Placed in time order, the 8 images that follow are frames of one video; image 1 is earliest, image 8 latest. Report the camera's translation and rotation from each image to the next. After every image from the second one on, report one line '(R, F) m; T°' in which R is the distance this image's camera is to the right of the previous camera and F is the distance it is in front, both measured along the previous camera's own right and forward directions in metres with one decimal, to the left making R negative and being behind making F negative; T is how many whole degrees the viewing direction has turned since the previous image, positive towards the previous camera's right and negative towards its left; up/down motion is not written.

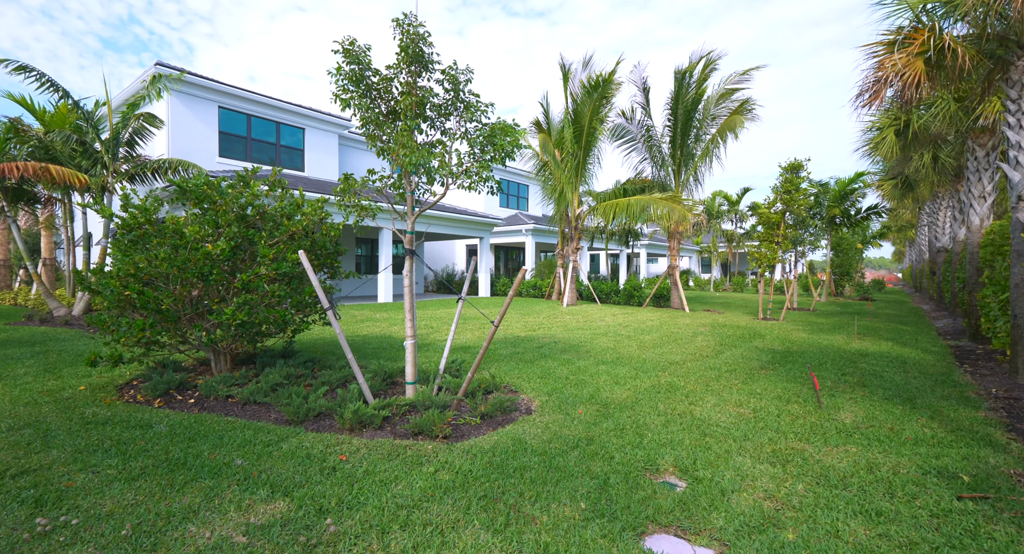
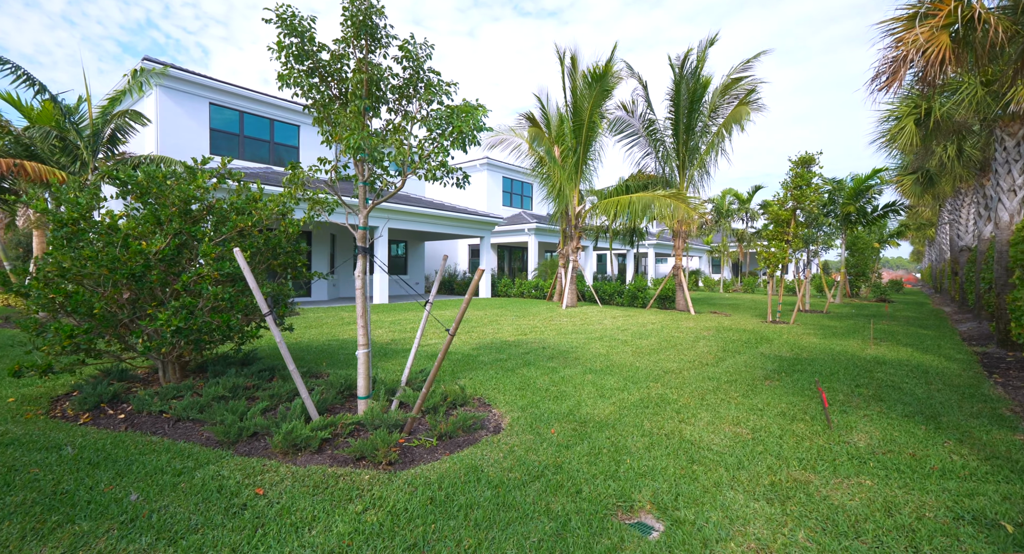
(+0.4, +0.6) m; -1°
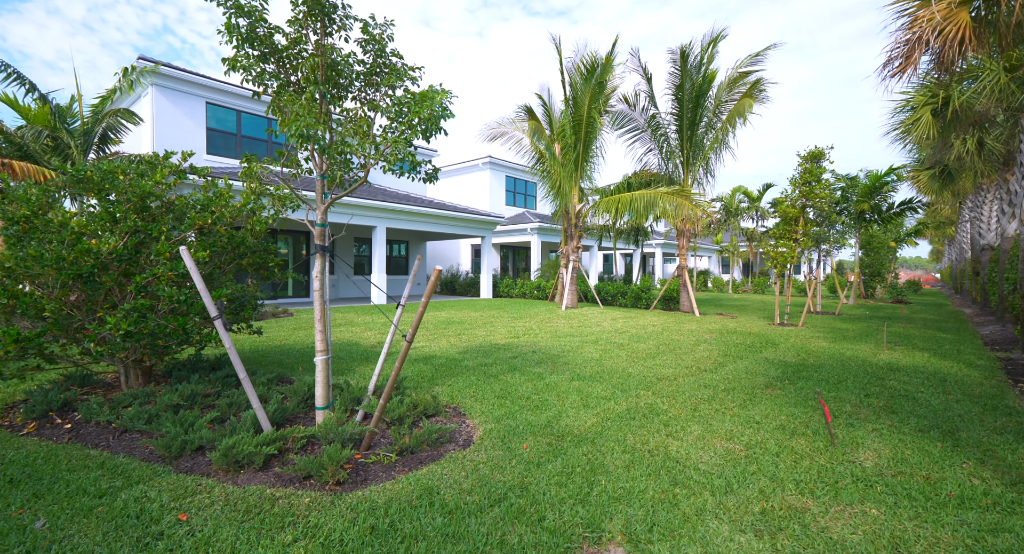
(+0.3, +0.4) m; -1°
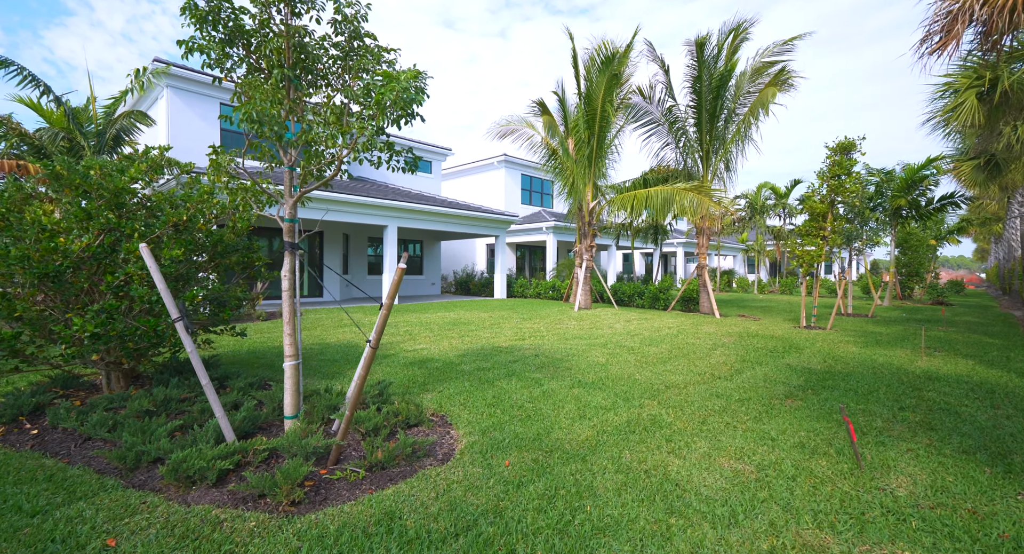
(+0.3, +0.4) m; -3°
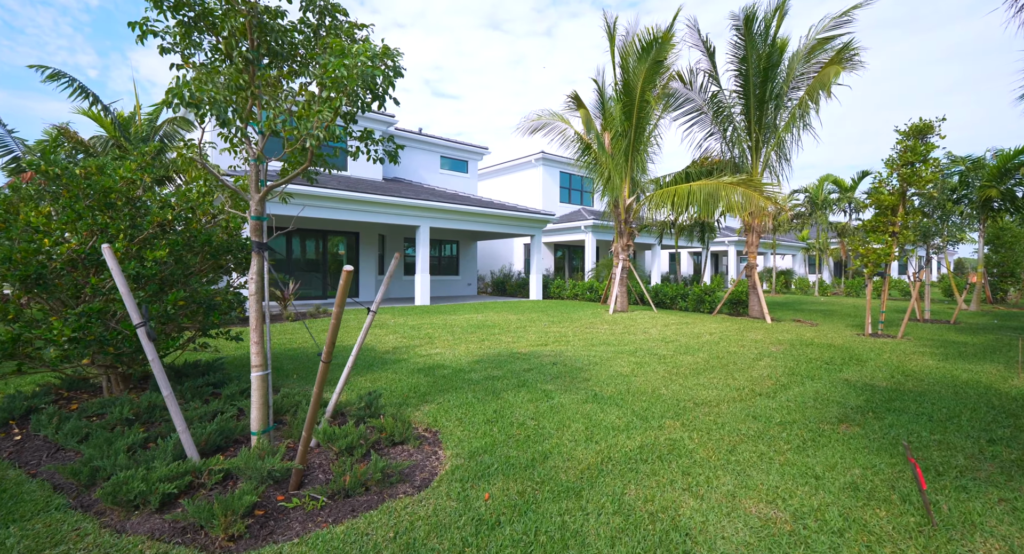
(+0.4, +0.5) m; -6°
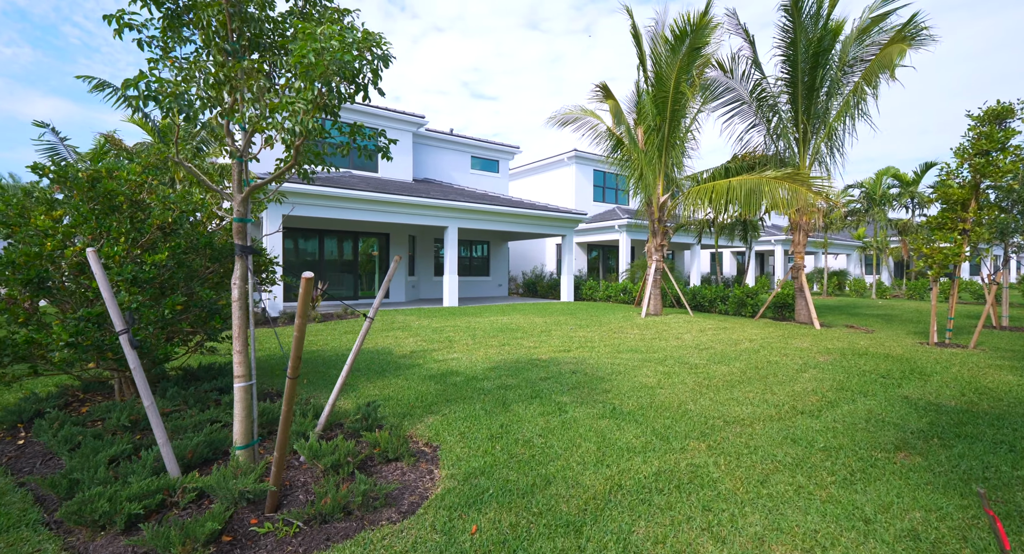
(+0.3, +0.4) m; -4°
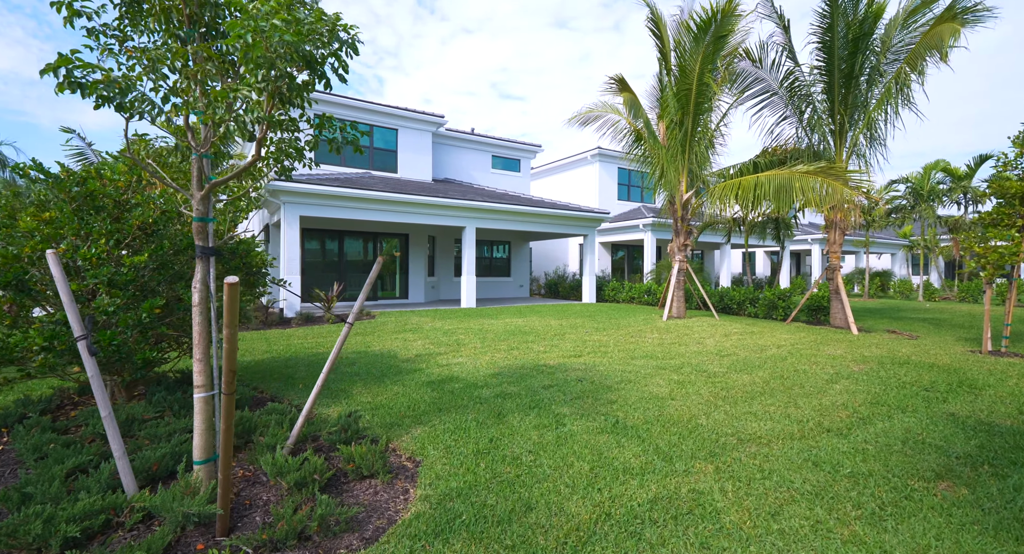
(+0.3, +0.3) m; -3°
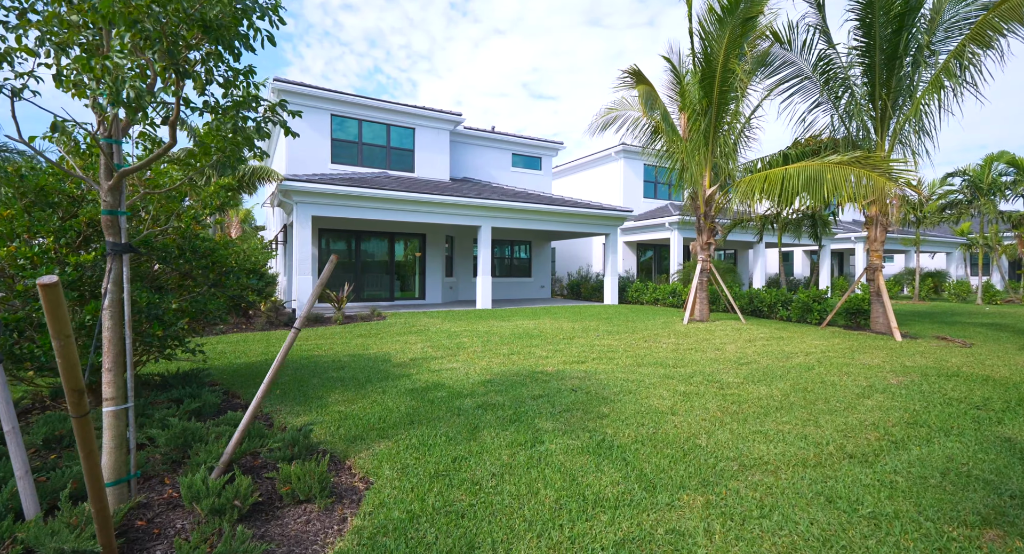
(+0.5, +0.4) m; -4°
